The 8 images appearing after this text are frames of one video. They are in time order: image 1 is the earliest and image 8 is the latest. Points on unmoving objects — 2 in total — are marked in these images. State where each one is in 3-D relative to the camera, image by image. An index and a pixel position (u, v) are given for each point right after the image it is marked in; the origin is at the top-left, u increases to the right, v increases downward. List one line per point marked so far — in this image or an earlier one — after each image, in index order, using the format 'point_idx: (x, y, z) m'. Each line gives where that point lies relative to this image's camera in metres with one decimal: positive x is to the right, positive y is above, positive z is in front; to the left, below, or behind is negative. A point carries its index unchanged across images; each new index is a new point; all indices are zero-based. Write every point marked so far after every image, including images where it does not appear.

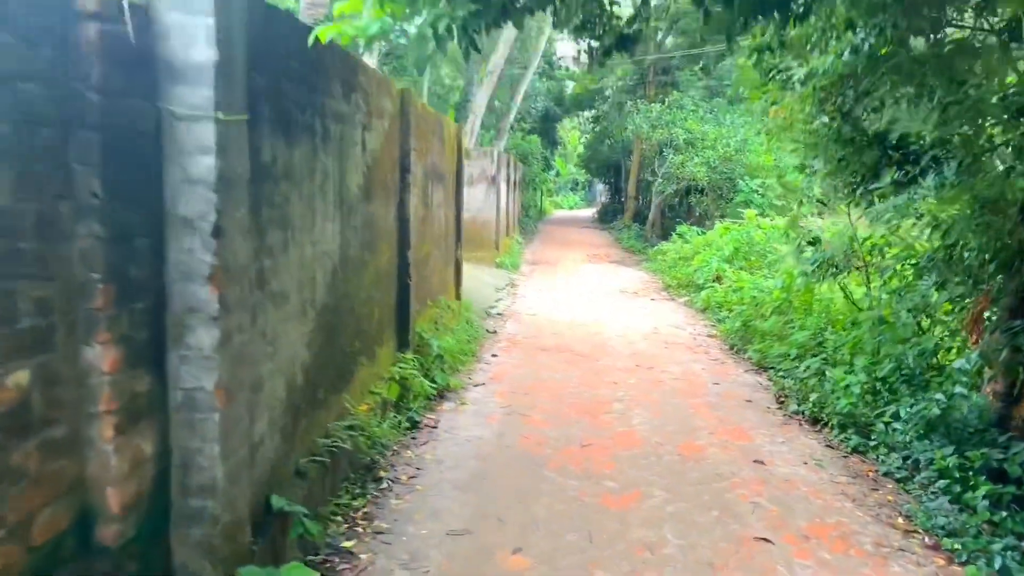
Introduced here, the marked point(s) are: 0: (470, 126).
0: (-0.8, +3.0, +14.9) m
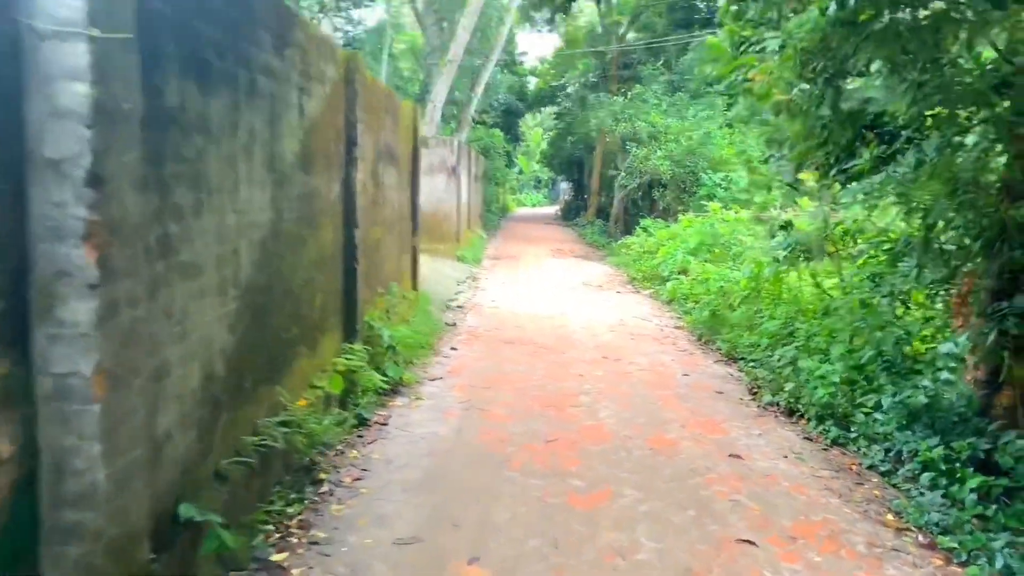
0: (-1.5, +3.1, +14.5) m
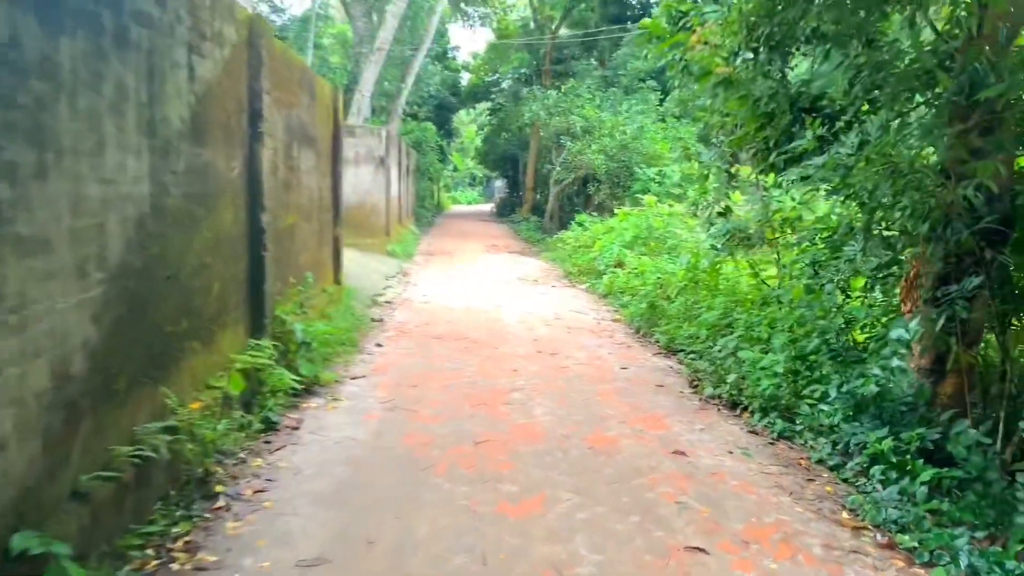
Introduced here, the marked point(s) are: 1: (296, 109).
0: (-2.7, +3.2, +14.0) m
1: (-1.4, +1.2, +5.1) m
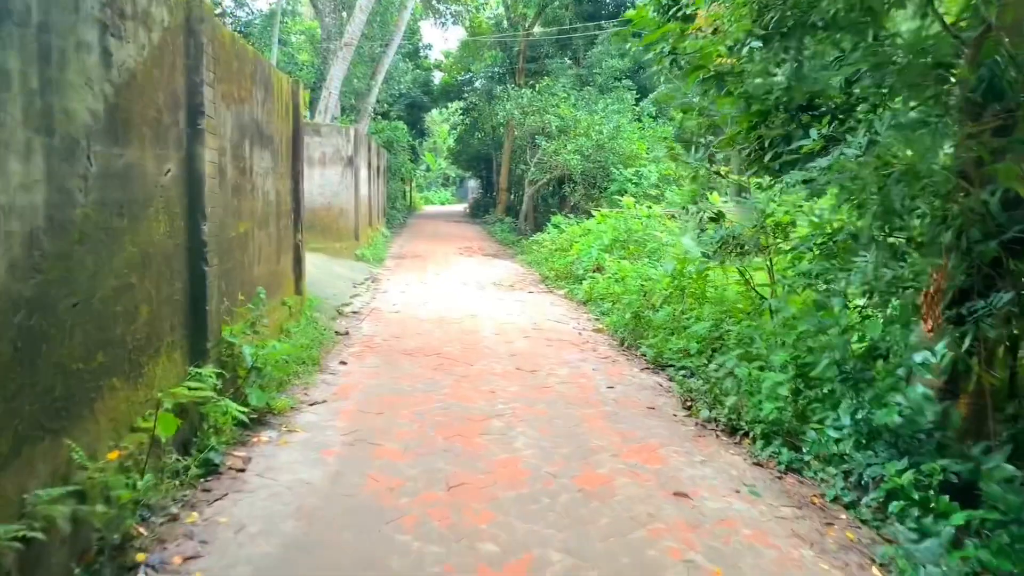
0: (-3.2, +3.1, +13.5) m
1: (-1.5, +1.1, +4.6) m
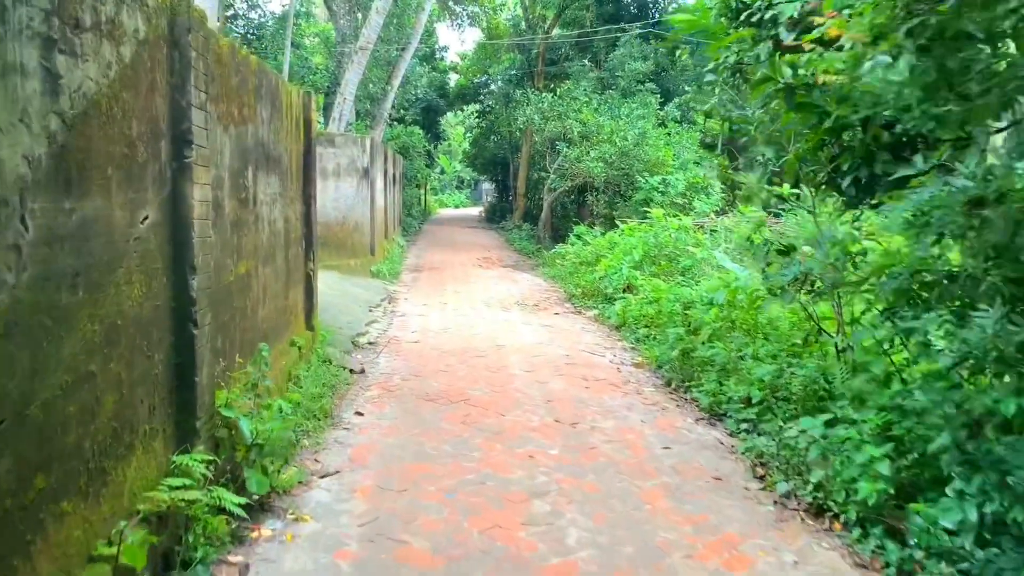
0: (-2.8, +2.8, +12.9) m
1: (-1.3, +0.8, +4.0) m
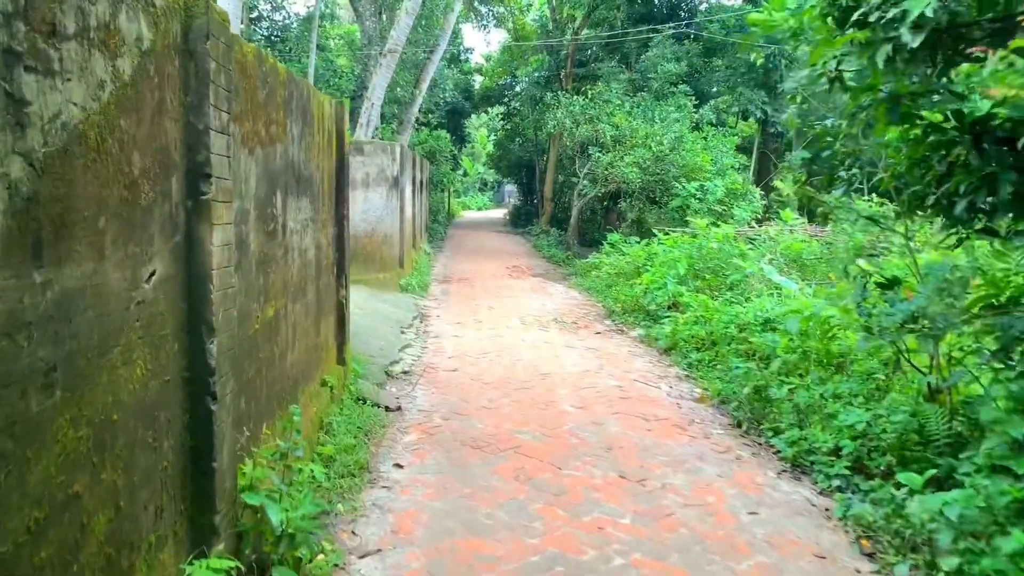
0: (-2.3, +2.7, +12.4) m
1: (-1.0, +0.6, +3.5) m
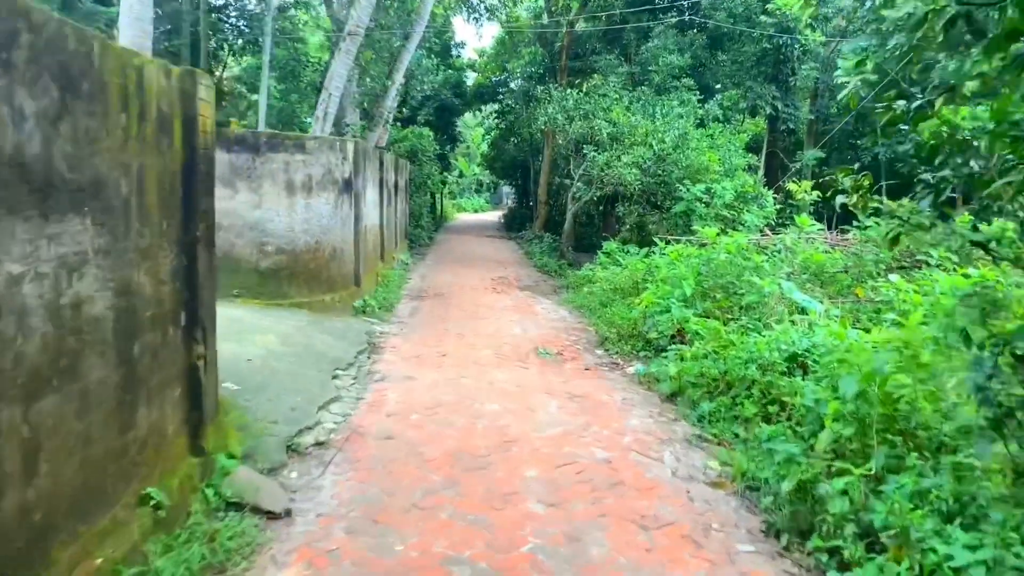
0: (-2.6, +2.4, +10.8) m
1: (-1.3, +0.4, +1.9) m
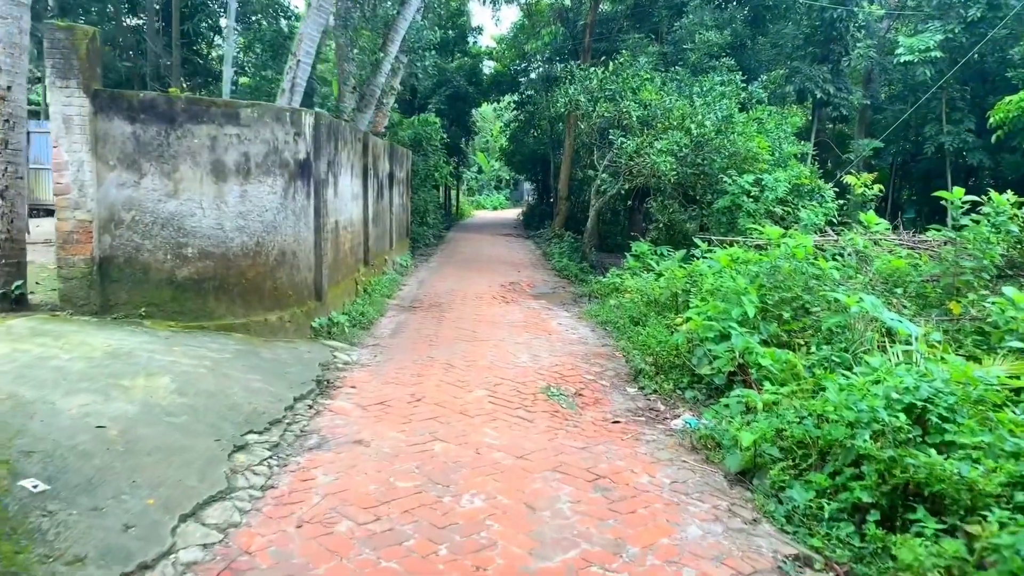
0: (-2.4, +2.3, +8.8) m
1: (-1.4, +0.3, -0.1) m
